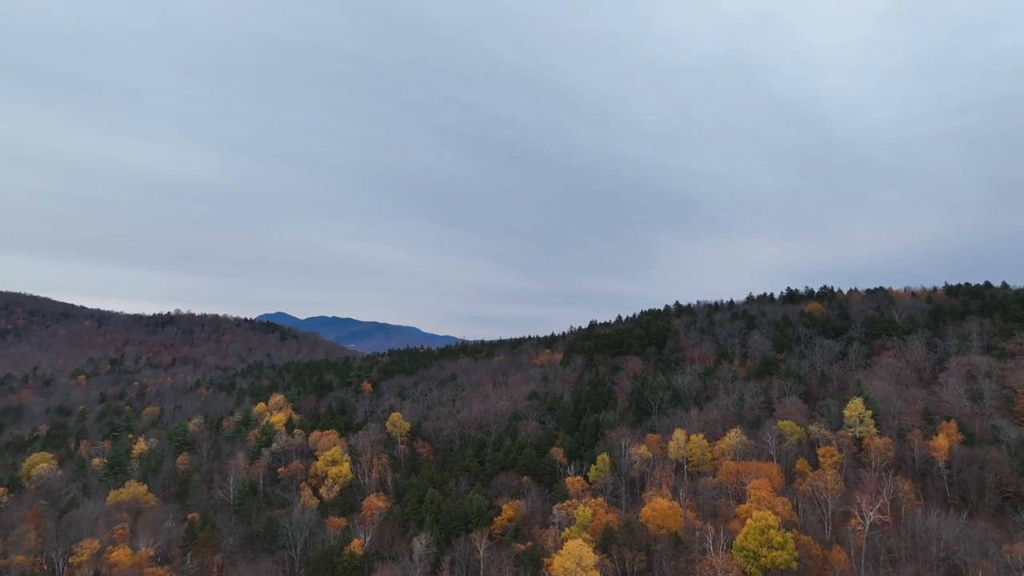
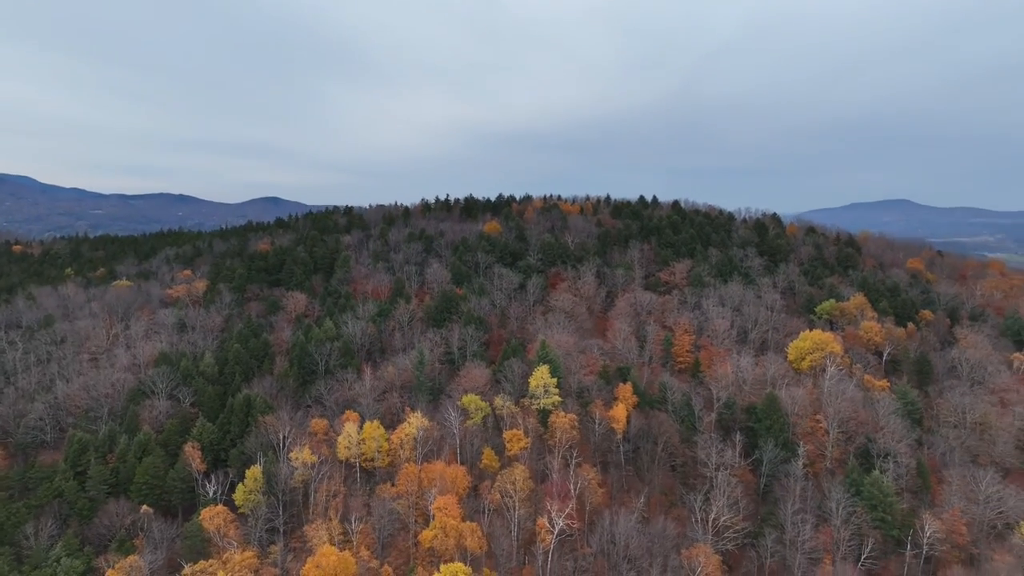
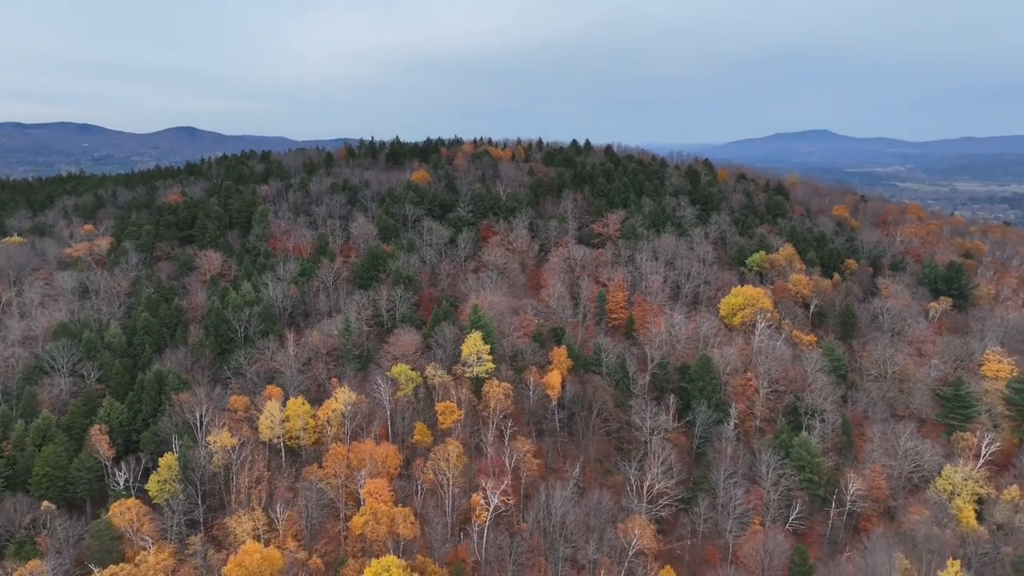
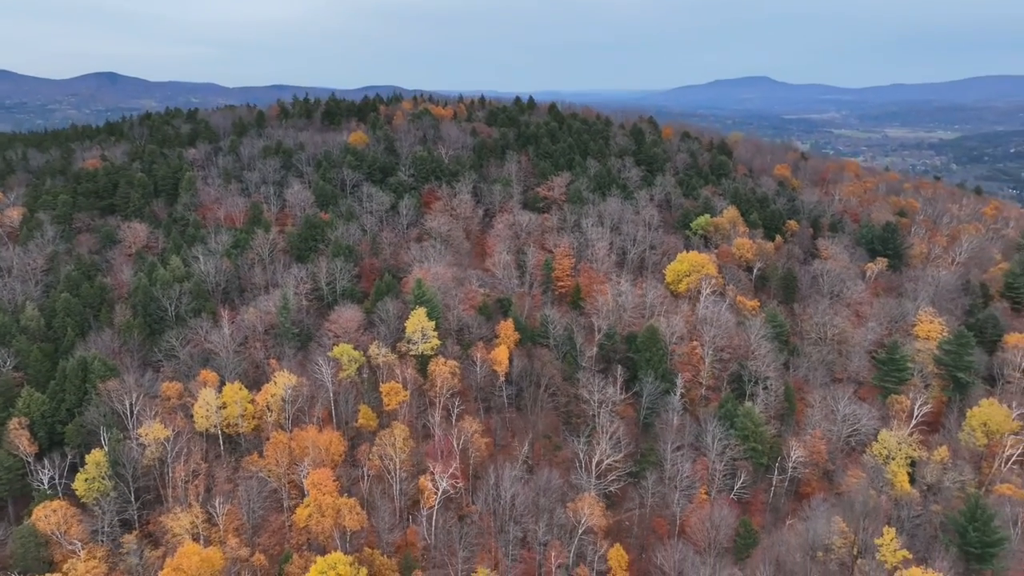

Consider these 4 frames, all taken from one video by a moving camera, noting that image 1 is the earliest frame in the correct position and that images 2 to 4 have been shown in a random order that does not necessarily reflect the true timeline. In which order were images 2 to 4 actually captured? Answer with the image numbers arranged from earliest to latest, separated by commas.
2, 3, 4
